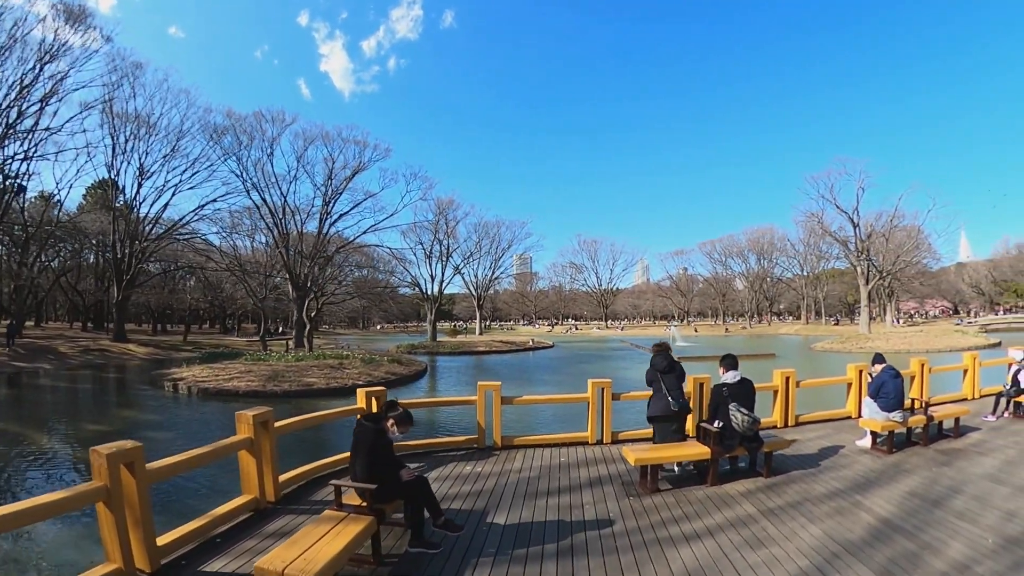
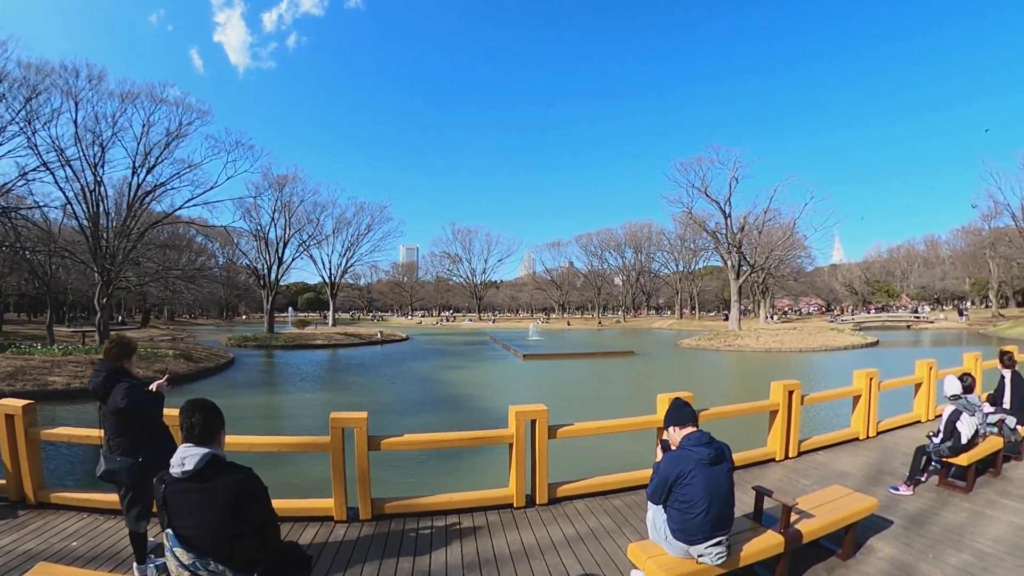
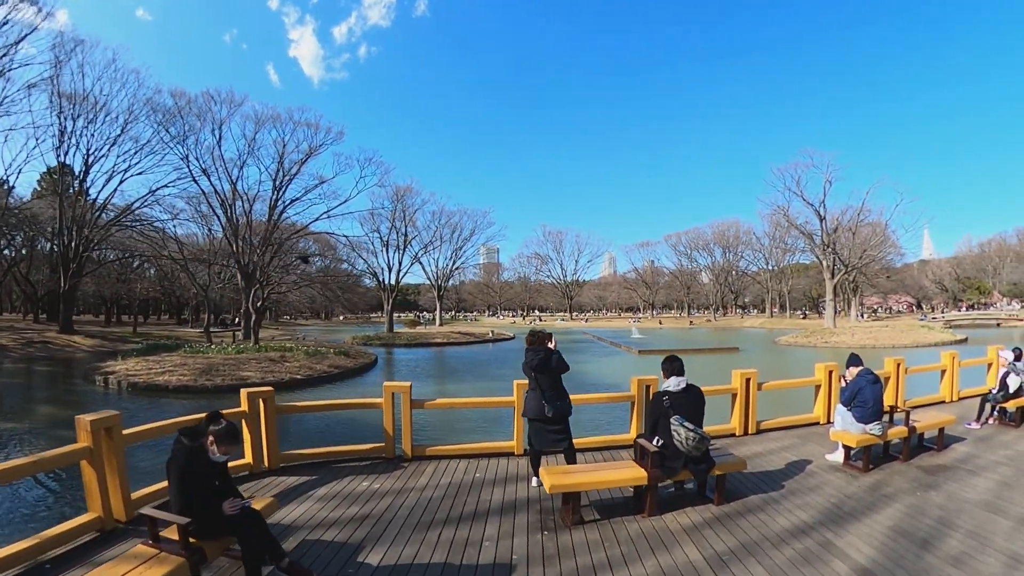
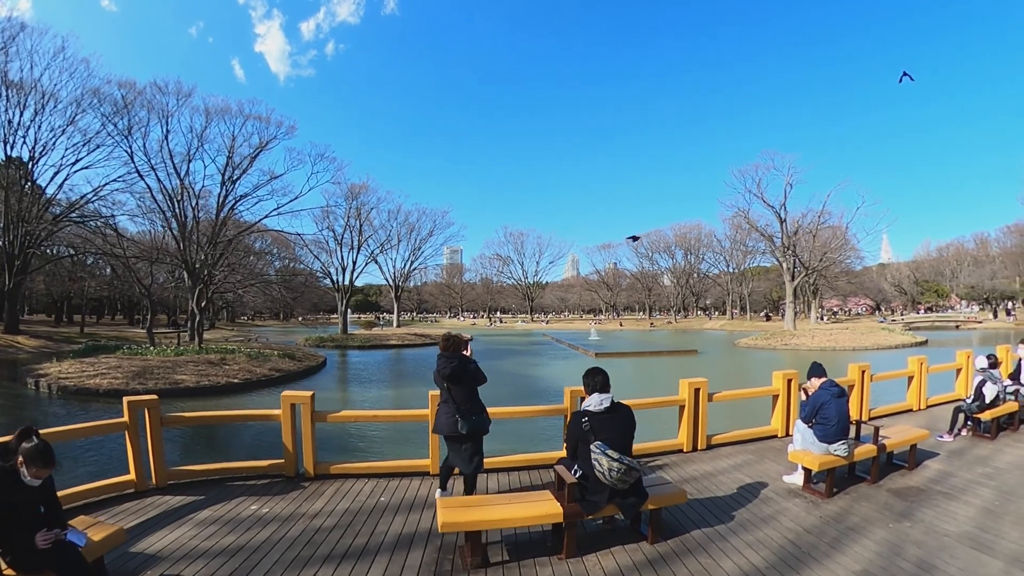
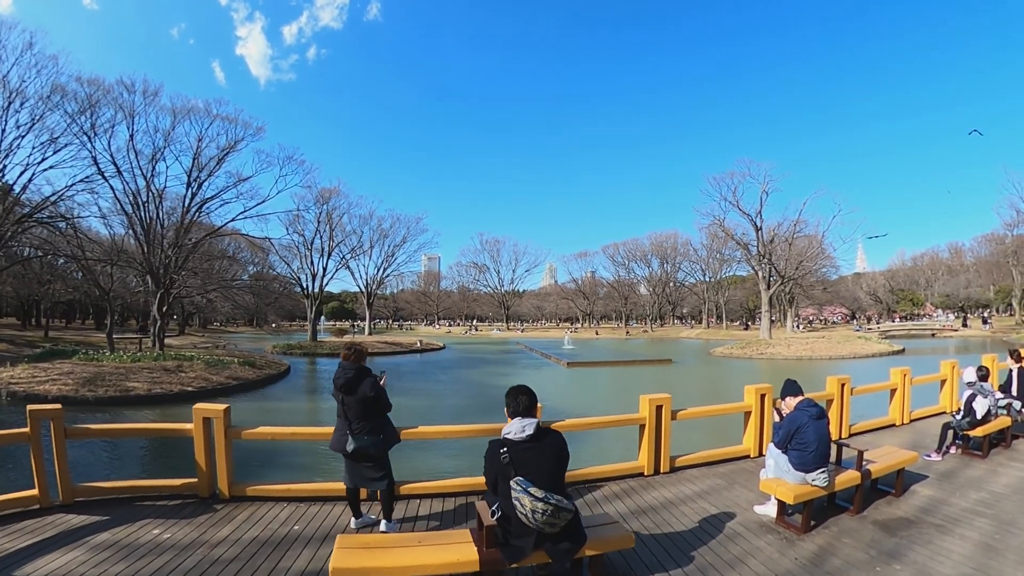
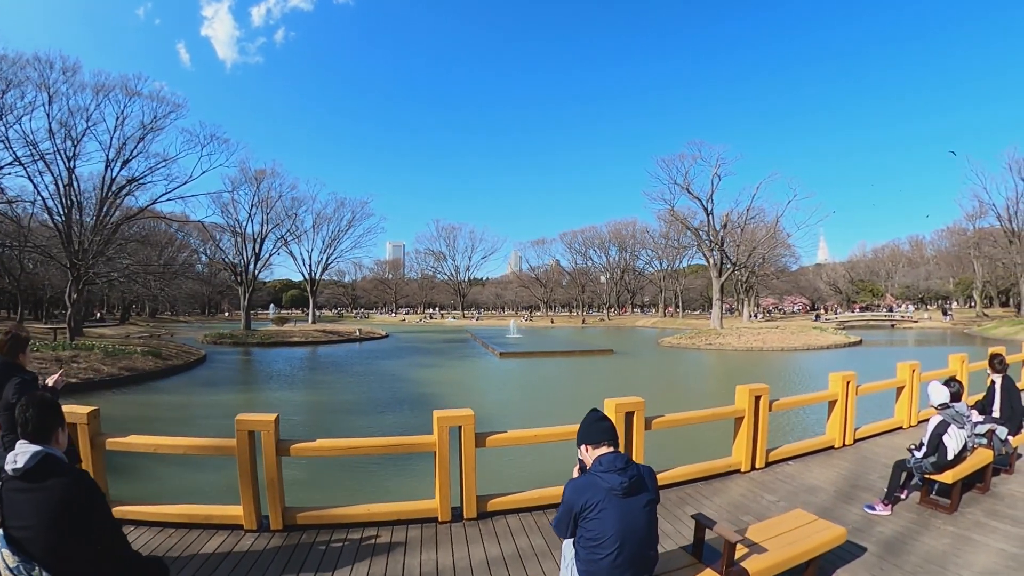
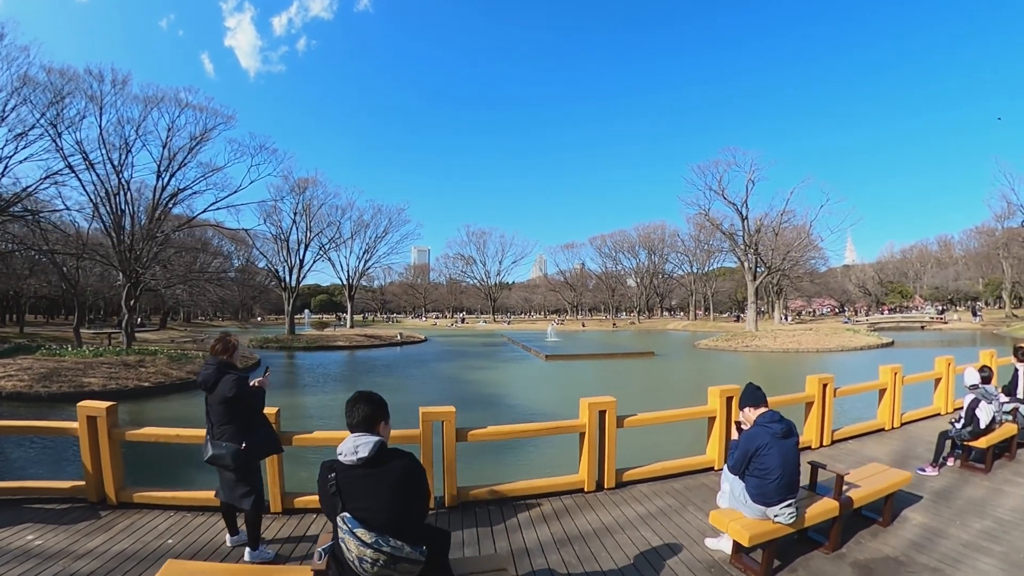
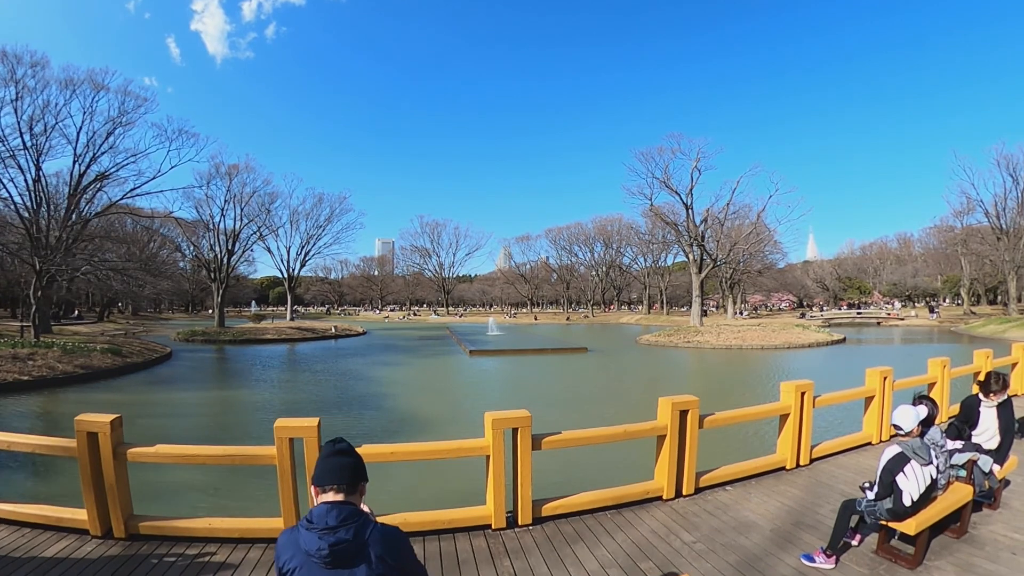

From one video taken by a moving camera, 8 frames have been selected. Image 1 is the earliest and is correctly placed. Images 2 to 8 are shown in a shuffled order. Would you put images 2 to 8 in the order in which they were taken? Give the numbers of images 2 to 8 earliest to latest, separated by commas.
3, 4, 5, 7, 2, 6, 8
